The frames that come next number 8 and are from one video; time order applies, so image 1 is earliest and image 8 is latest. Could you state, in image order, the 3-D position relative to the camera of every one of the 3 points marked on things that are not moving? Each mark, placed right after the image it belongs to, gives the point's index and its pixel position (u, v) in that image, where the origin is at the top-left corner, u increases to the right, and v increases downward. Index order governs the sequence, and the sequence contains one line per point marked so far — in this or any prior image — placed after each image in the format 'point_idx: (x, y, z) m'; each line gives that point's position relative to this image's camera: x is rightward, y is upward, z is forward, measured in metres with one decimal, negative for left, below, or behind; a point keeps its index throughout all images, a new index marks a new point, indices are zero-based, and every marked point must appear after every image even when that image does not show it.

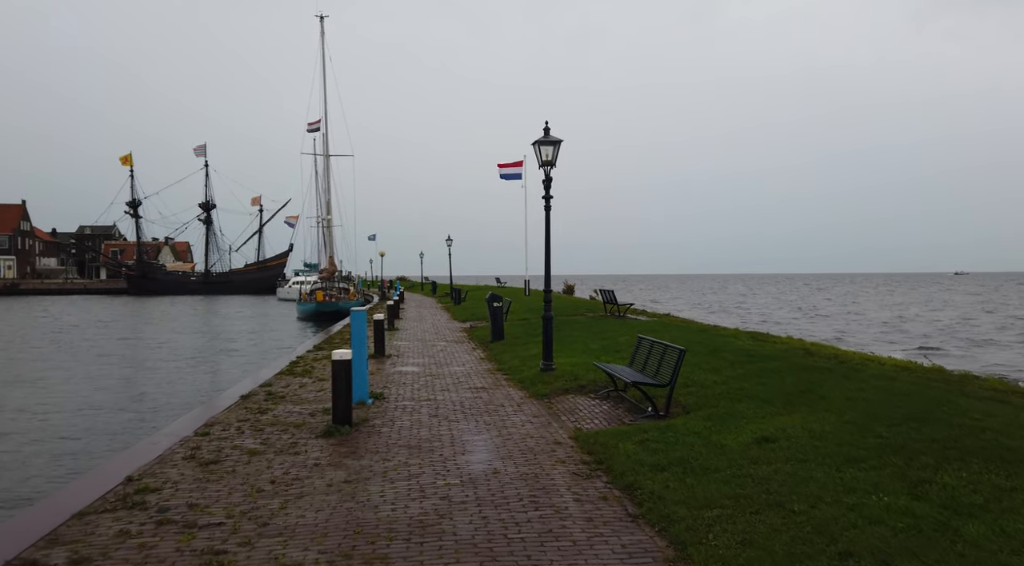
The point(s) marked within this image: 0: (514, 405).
0: (0.0, -1.7, +9.0) m
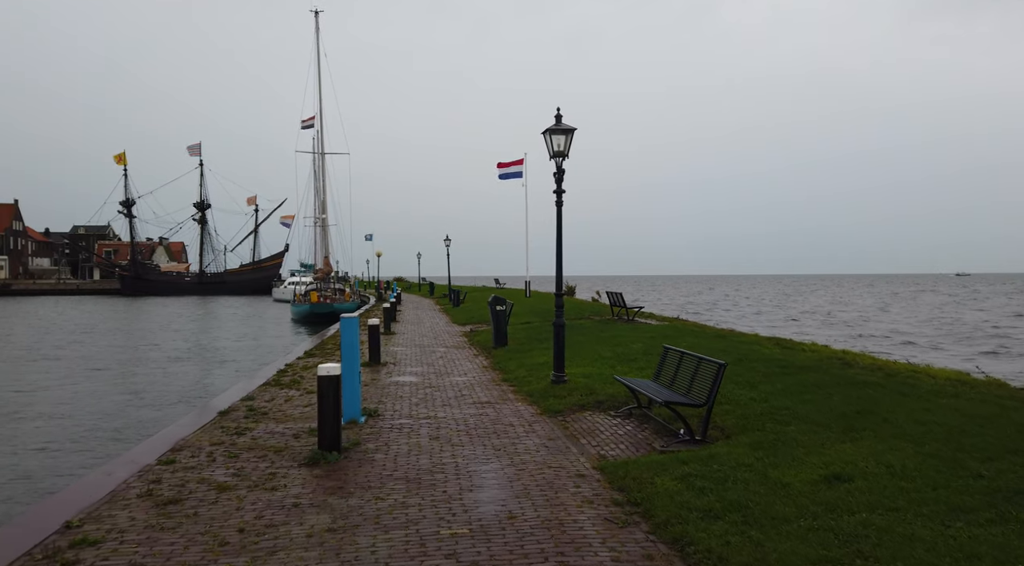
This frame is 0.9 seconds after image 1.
0: (+0.1, -1.8, +8.0) m
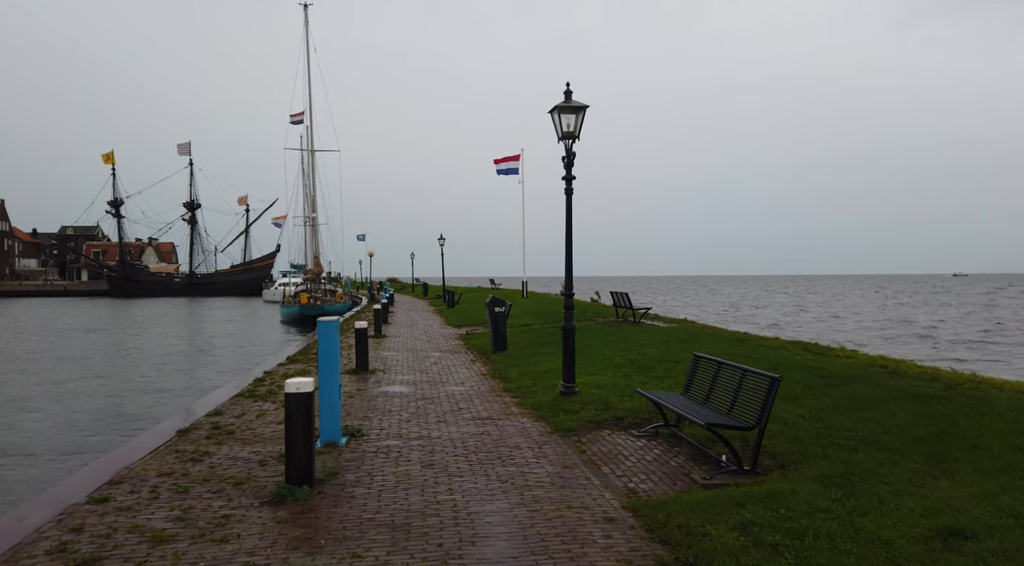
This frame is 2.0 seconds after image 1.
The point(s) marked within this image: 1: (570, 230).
0: (+0.2, -1.7, +6.8) m
1: (+0.8, +0.8, +8.8) m
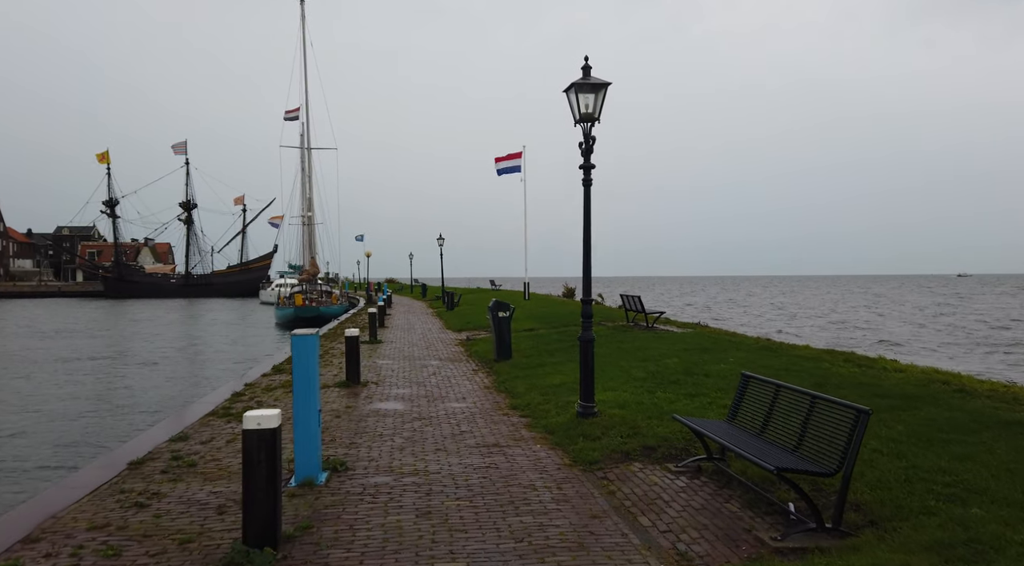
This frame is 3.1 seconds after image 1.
0: (+0.3, -1.8, +5.7) m
1: (+0.9, +0.7, +7.7) m
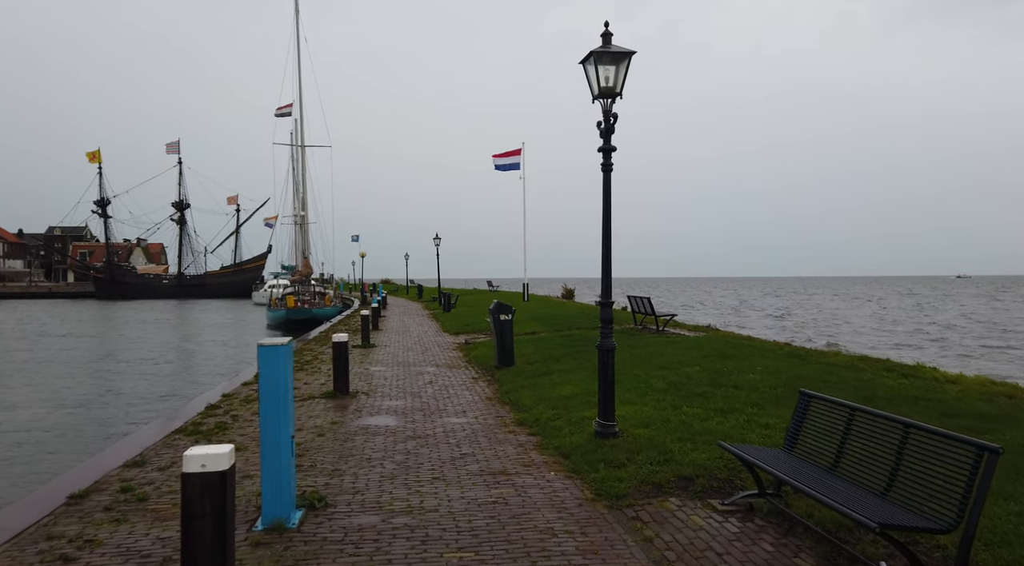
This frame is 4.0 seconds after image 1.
0: (+0.4, -1.8, +4.7) m
1: (+1.0, +0.7, +6.7) m
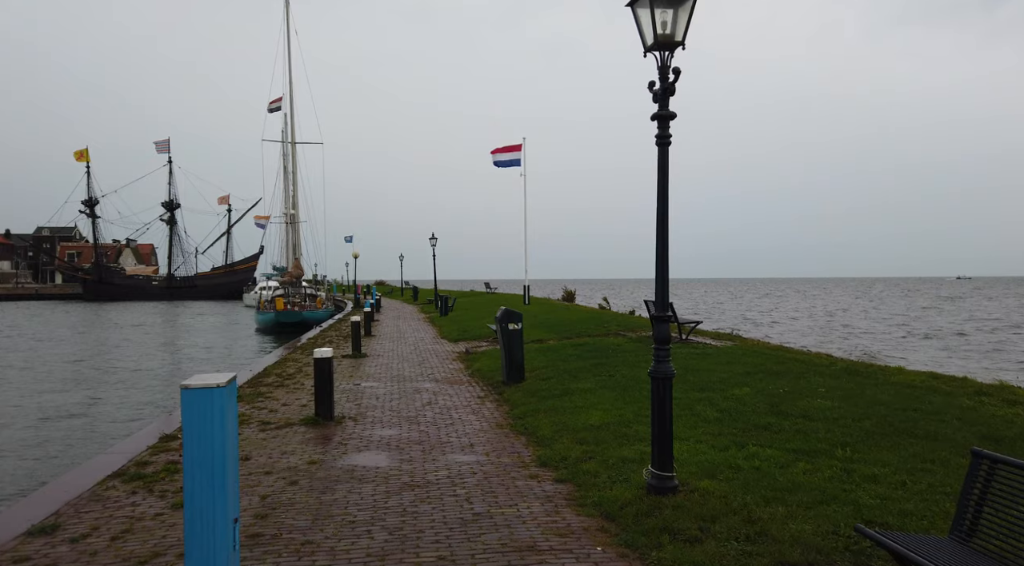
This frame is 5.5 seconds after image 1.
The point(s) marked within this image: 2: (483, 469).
0: (+0.7, -1.9, +3.1) m
1: (+1.2, +0.6, +5.2) m
2: (-0.3, -1.9, +6.4) m
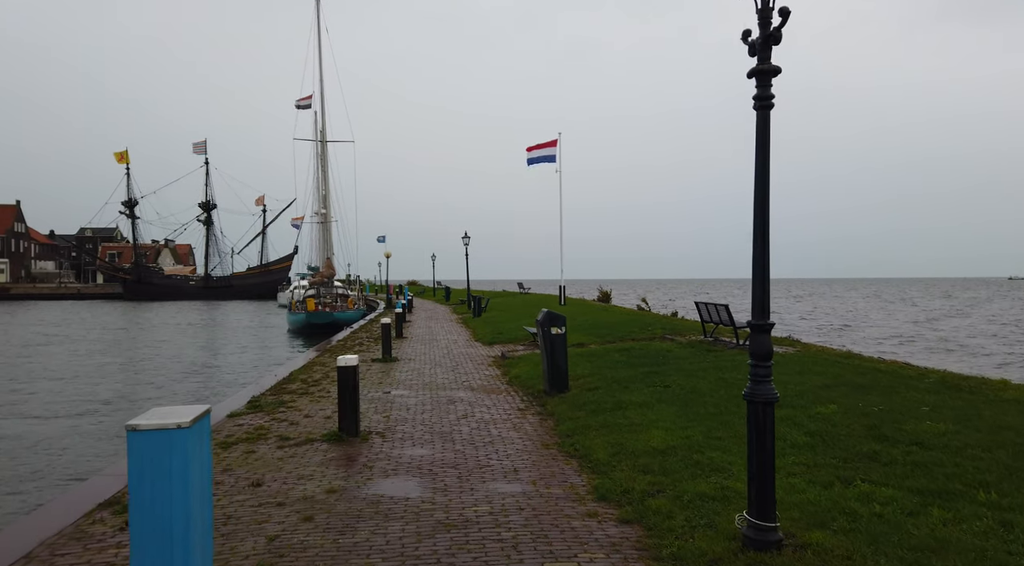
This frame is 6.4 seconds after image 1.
0: (+1.0, -1.9, +2.1) m
1: (+1.6, +0.6, +4.1) m
2: (+0.2, -1.9, +5.4) m
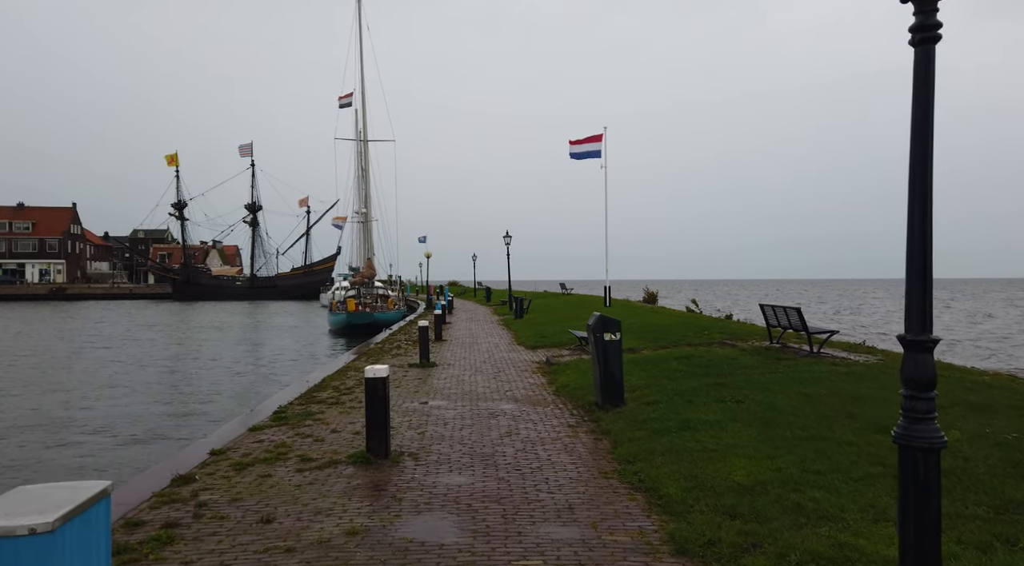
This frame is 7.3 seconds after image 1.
0: (+1.1, -1.9, +1.0) m
1: (+1.9, +0.6, +3.0) m
2: (+0.6, -1.9, +4.3) m
